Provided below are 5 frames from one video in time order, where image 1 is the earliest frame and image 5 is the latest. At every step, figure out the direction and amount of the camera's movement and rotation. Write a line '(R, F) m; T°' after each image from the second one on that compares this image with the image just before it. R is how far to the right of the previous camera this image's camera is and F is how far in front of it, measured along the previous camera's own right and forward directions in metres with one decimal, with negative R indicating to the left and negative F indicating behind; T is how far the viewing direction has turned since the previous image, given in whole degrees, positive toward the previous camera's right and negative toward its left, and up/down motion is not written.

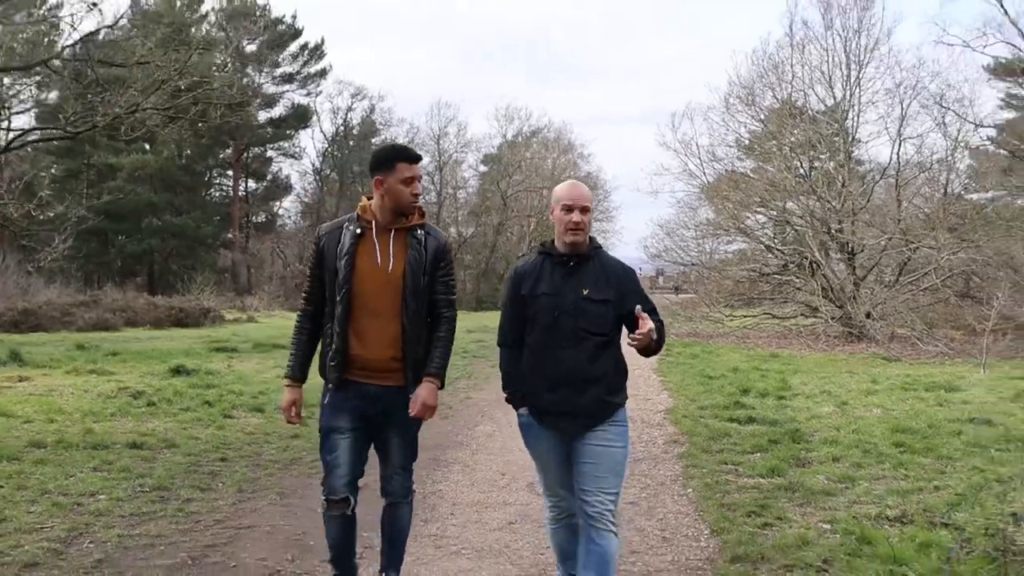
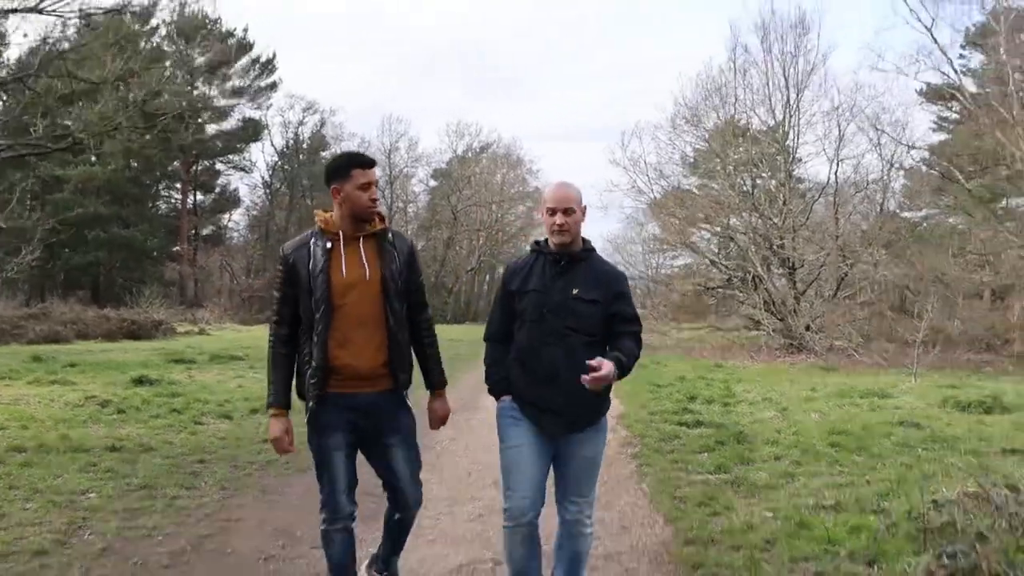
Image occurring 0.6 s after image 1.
(-0.1, -0.5) m; +3°
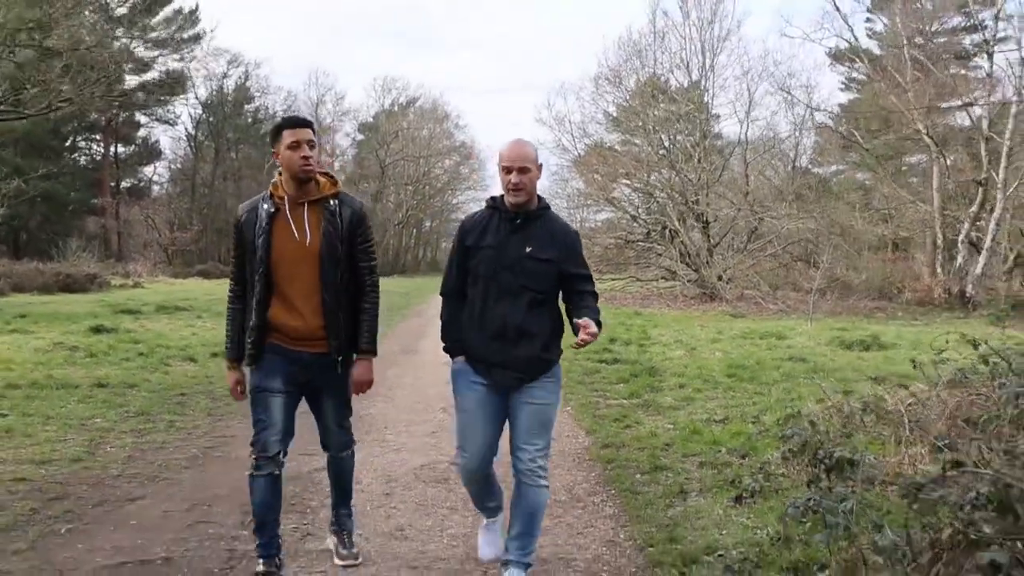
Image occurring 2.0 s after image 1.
(-0.2, -1.1) m; +4°
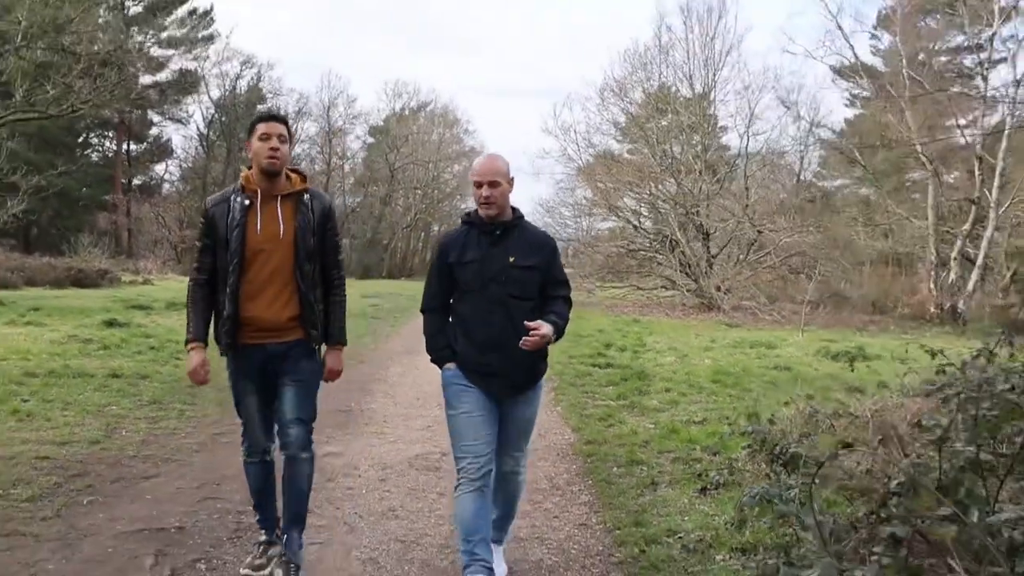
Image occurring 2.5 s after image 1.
(+0.1, -0.4) m; 0°
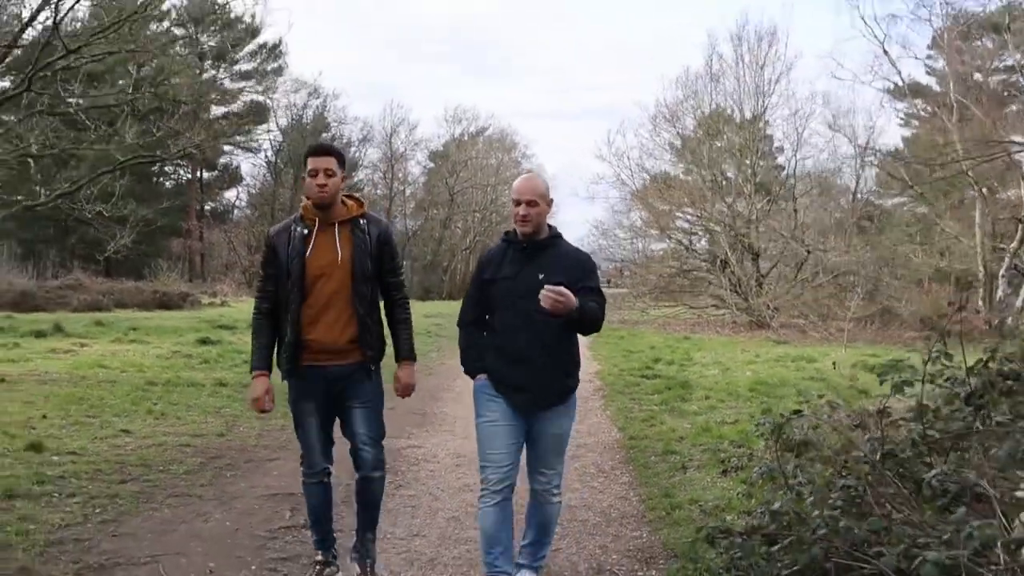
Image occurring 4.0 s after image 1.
(0.0, -1.2) m; -3°
